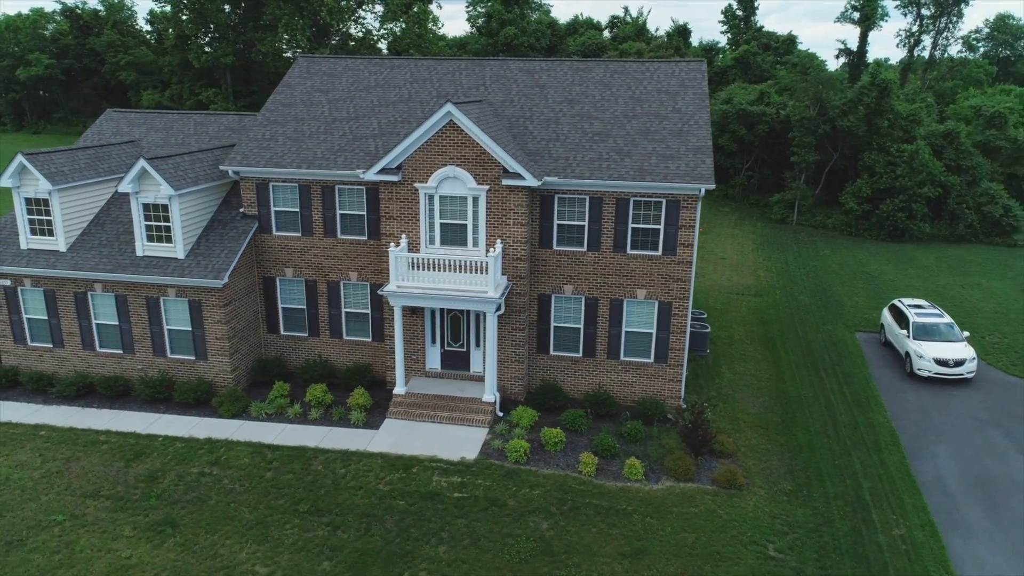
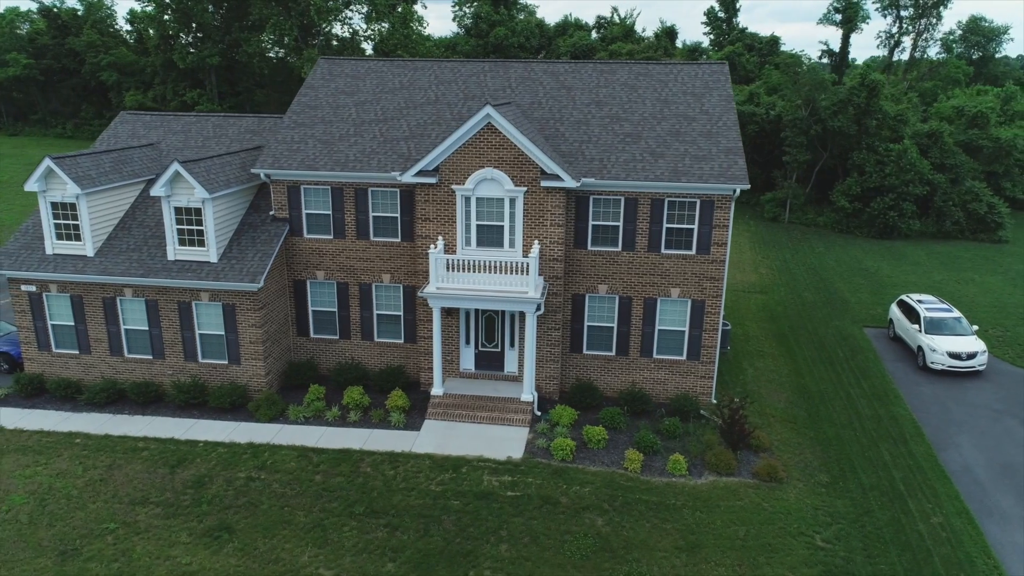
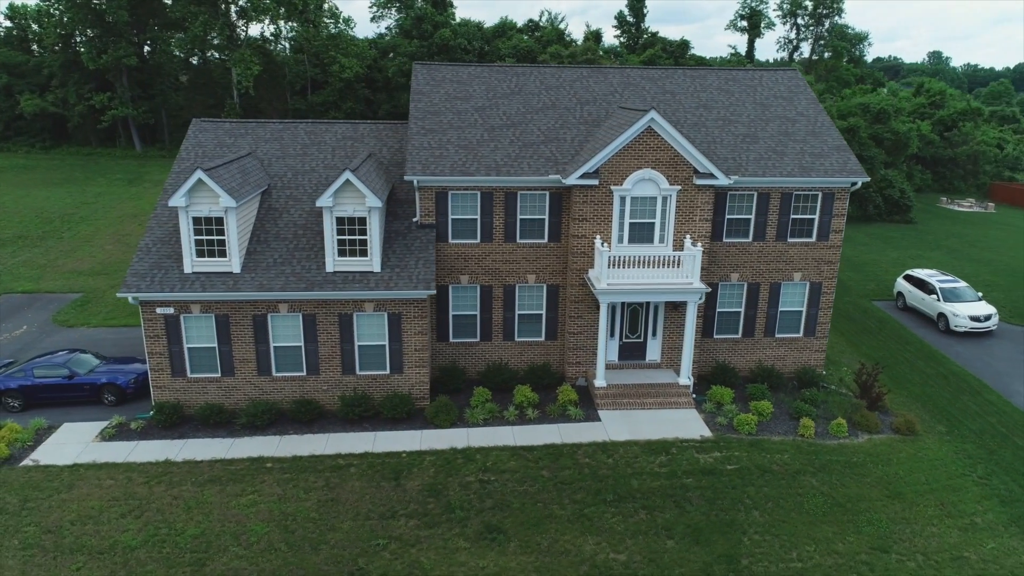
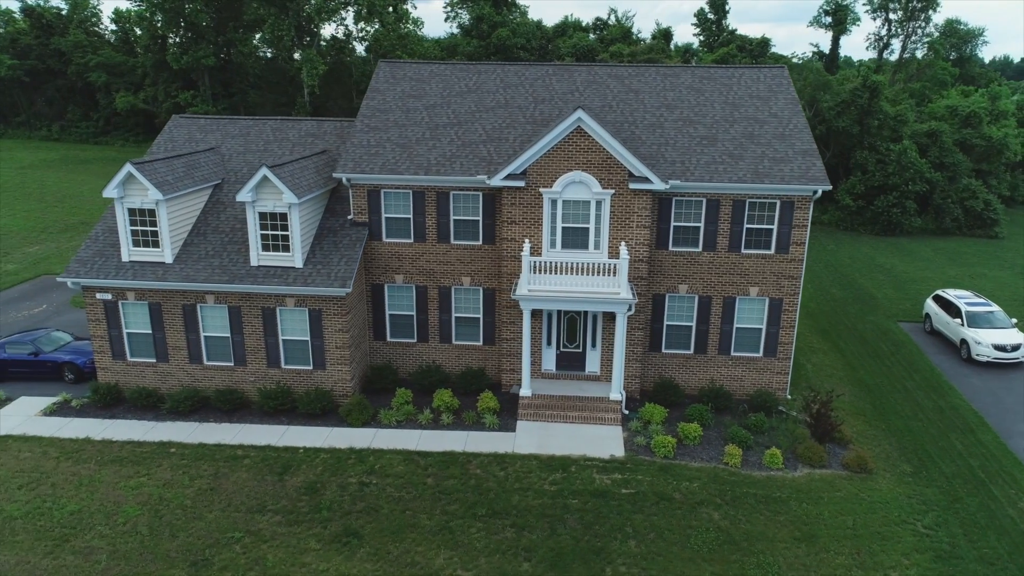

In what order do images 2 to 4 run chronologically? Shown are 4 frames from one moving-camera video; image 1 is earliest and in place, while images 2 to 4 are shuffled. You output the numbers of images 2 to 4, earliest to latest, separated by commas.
2, 4, 3
